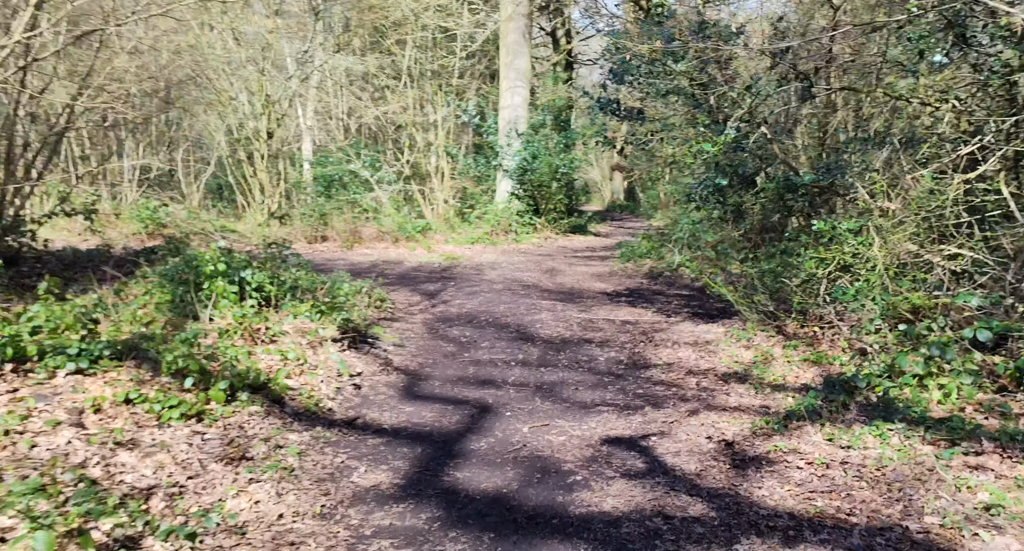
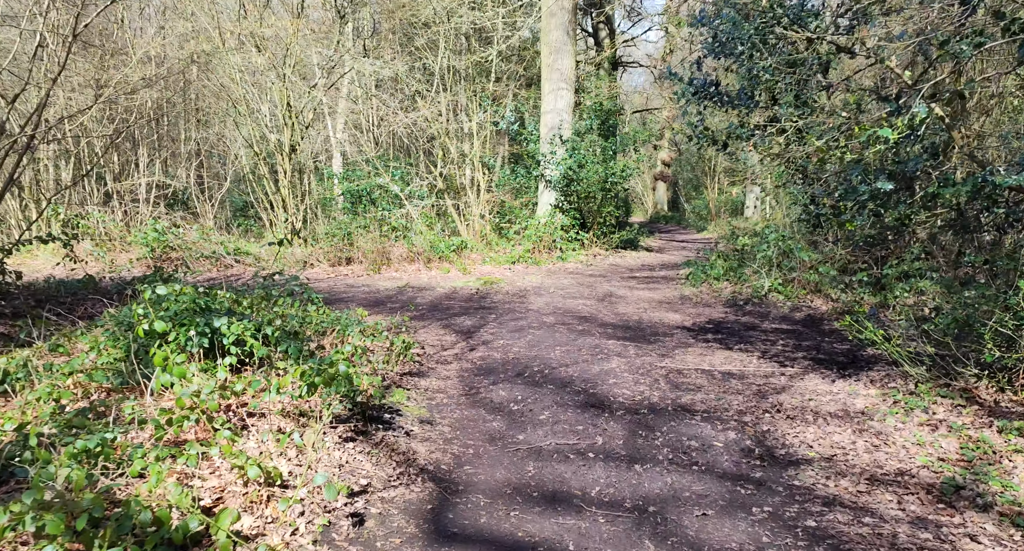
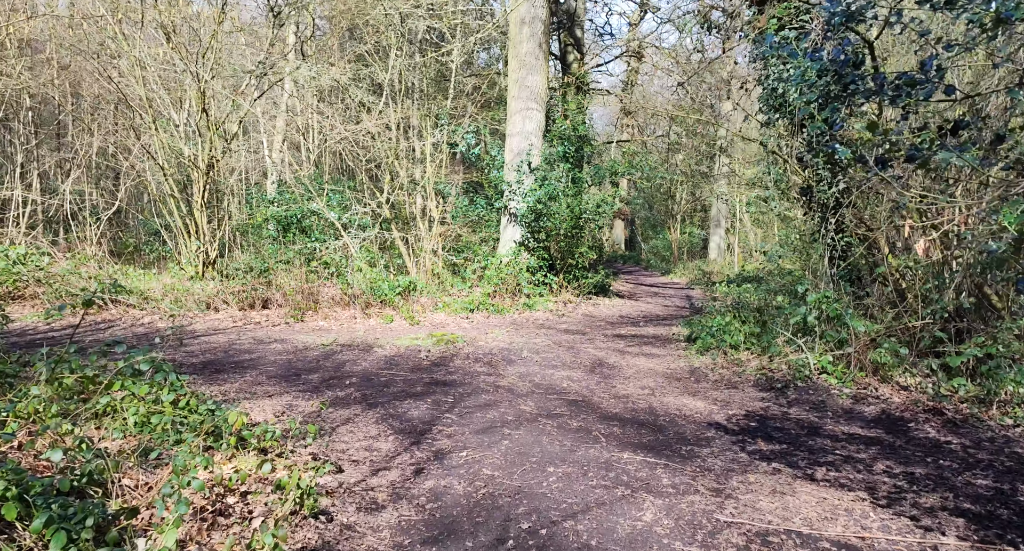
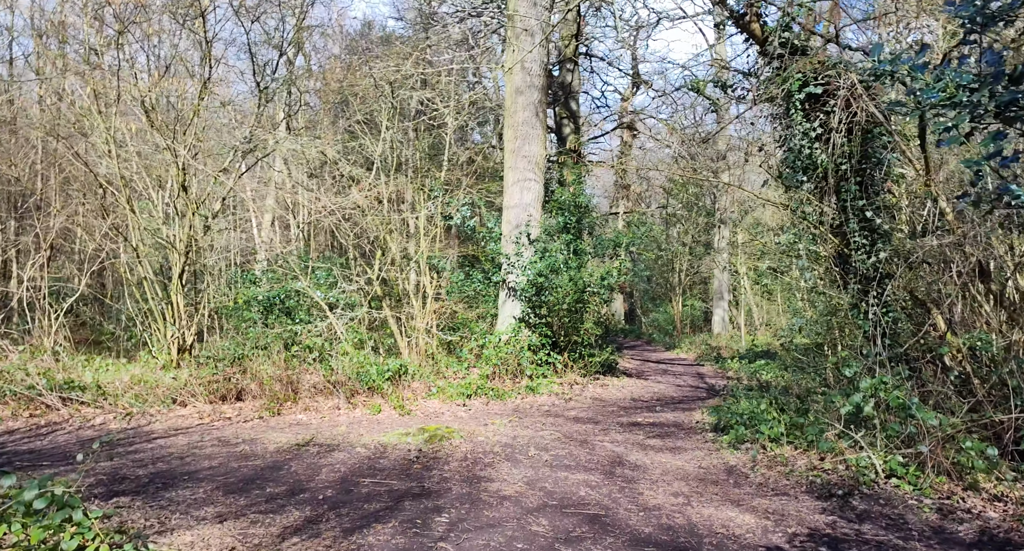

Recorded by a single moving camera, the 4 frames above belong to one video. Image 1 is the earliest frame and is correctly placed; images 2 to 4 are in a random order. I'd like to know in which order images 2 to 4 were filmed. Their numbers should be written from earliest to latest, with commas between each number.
2, 3, 4
